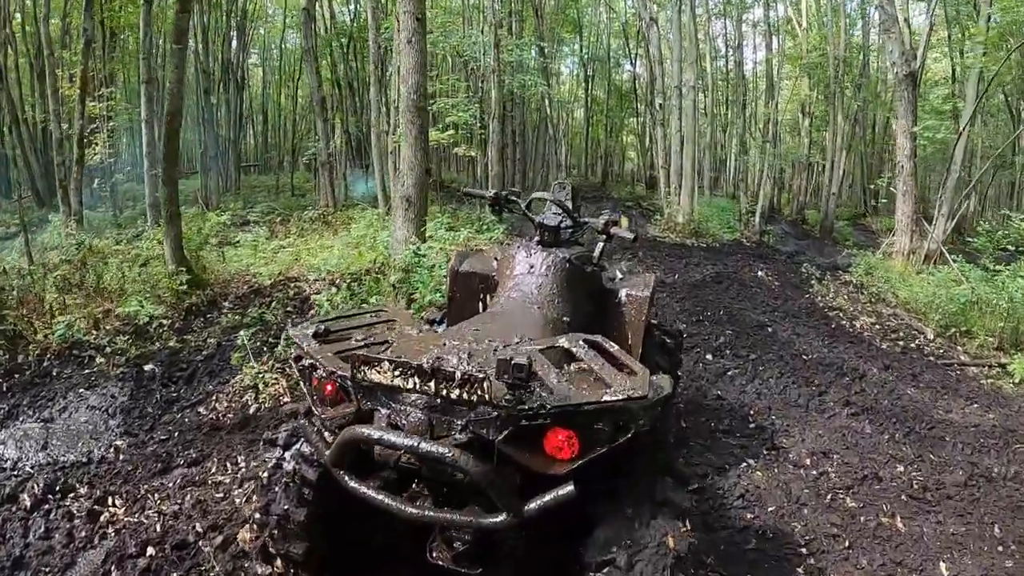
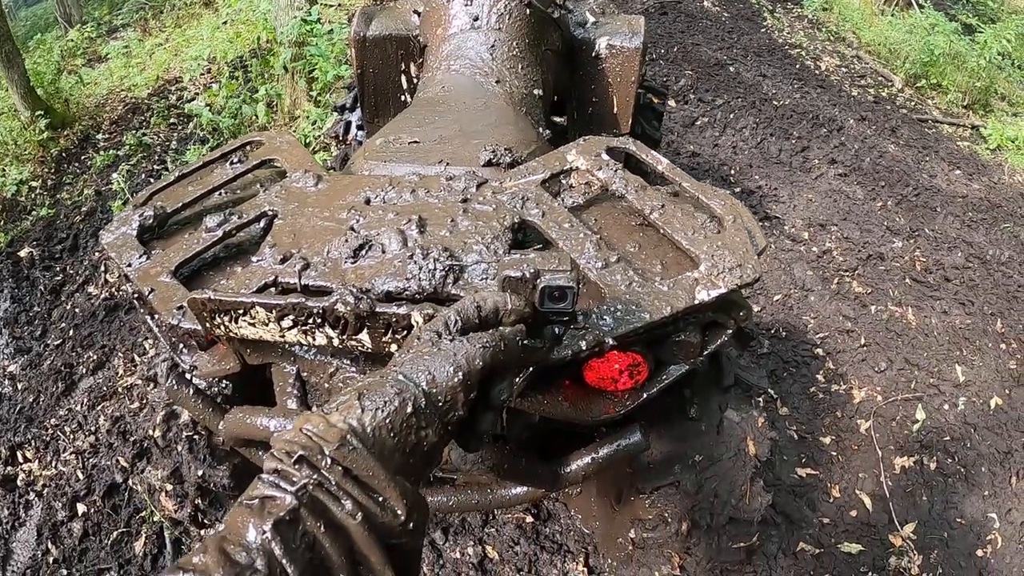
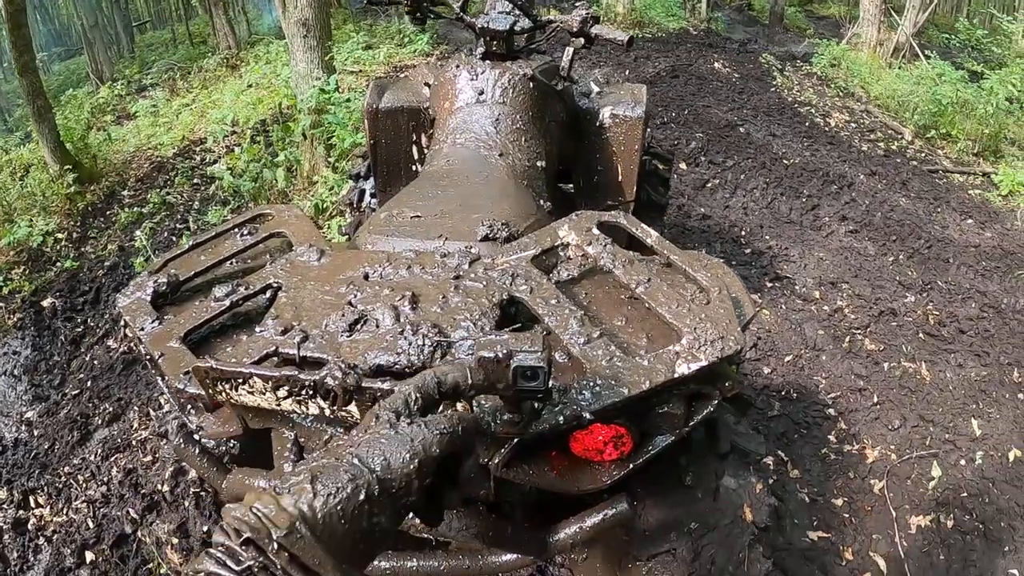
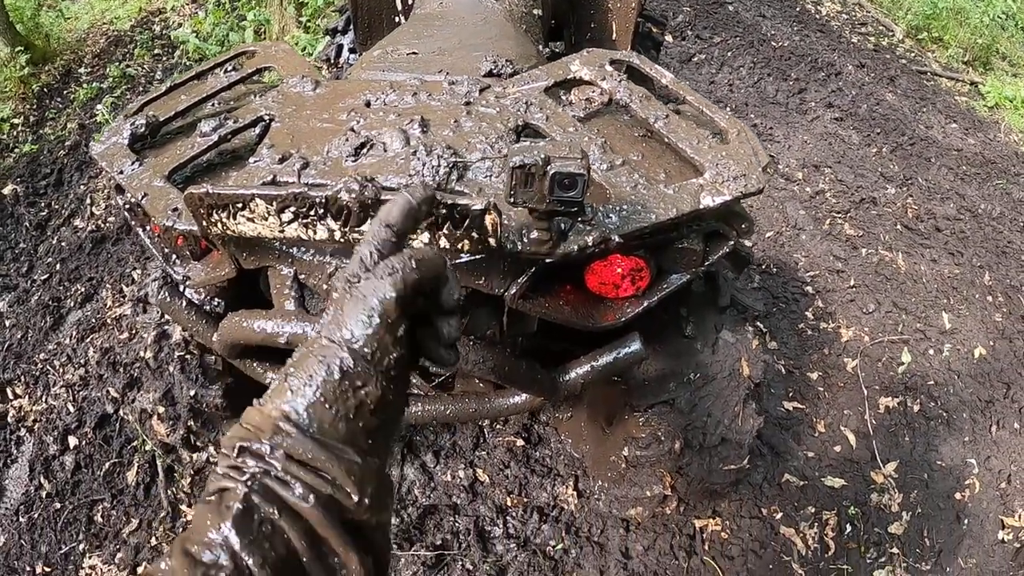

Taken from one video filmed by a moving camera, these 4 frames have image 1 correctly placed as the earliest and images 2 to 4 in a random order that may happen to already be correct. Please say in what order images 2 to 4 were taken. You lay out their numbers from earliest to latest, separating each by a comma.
3, 2, 4
